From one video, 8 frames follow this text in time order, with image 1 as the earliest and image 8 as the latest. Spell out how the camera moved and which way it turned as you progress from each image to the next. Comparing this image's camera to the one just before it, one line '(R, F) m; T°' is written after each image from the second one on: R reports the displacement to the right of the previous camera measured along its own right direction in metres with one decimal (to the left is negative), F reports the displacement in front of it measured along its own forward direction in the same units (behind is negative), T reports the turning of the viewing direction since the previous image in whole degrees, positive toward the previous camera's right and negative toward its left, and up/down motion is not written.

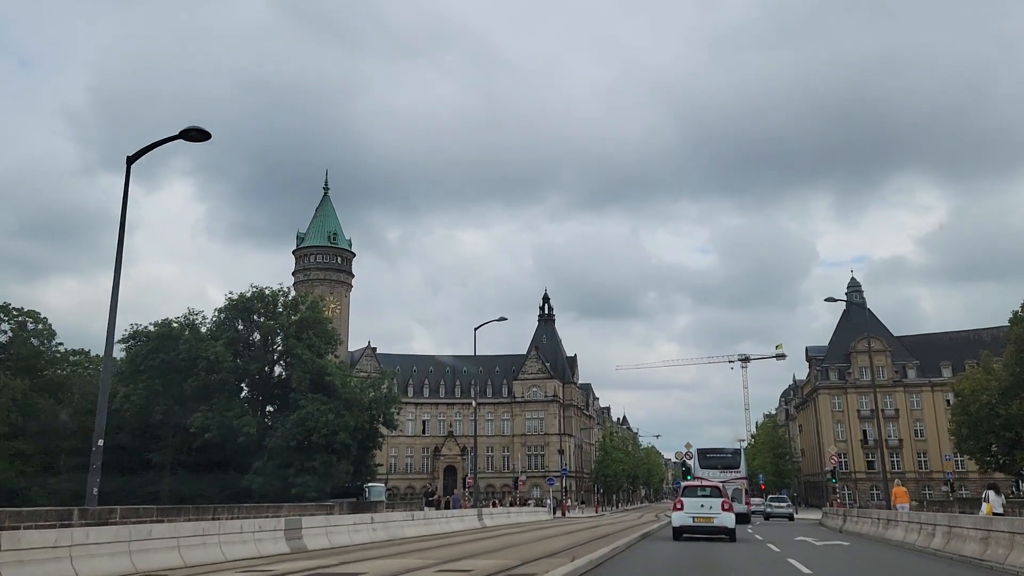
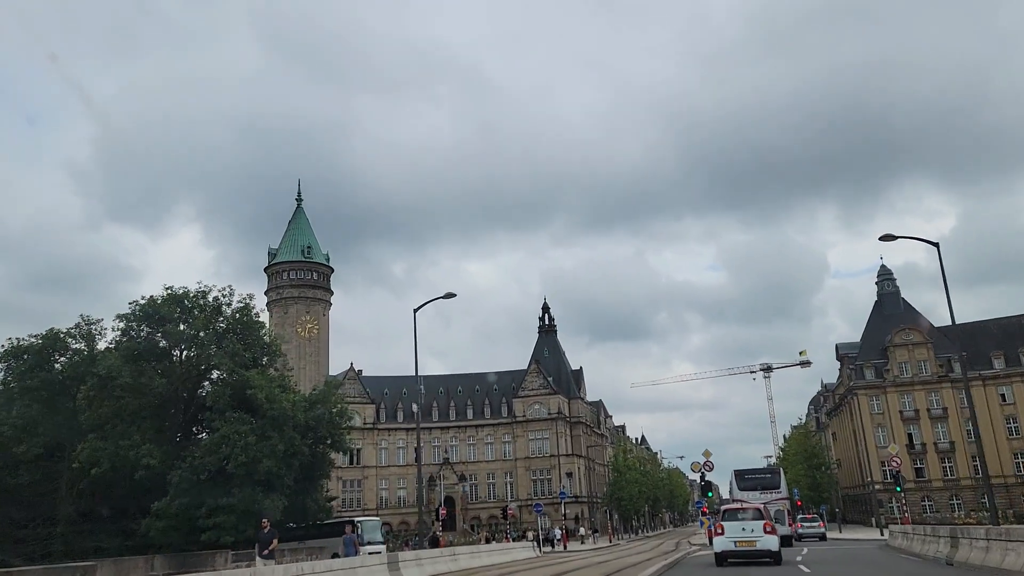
(+2.5, +11.2) m; -1°
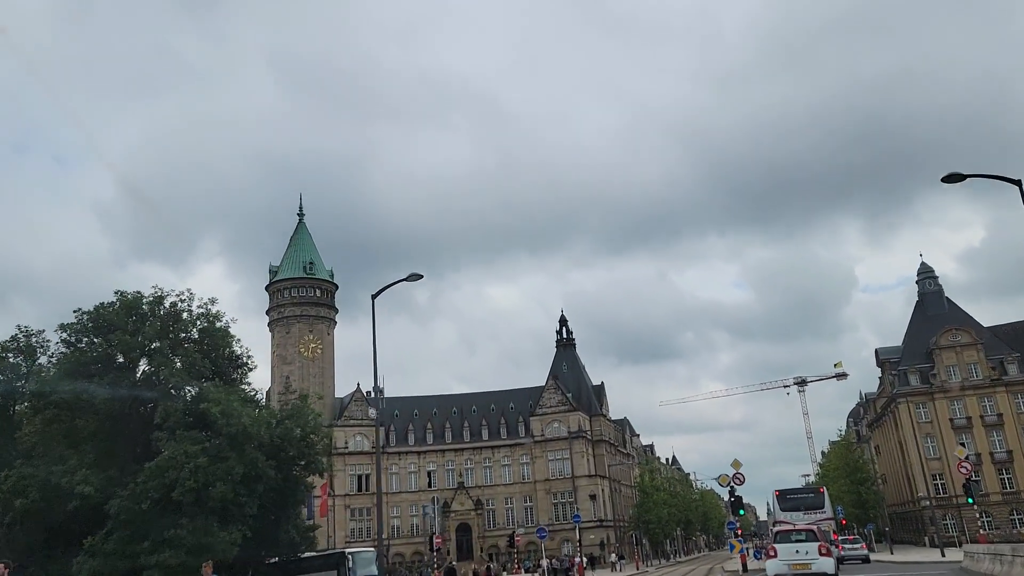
(+1.5, +6.2) m; -2°
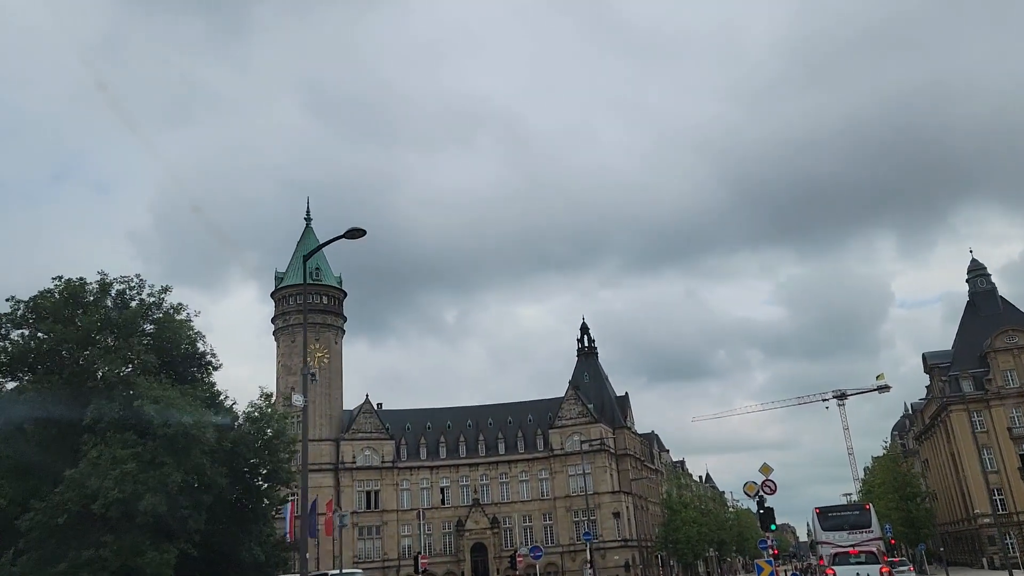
(+1.7, +5.9) m; -2°
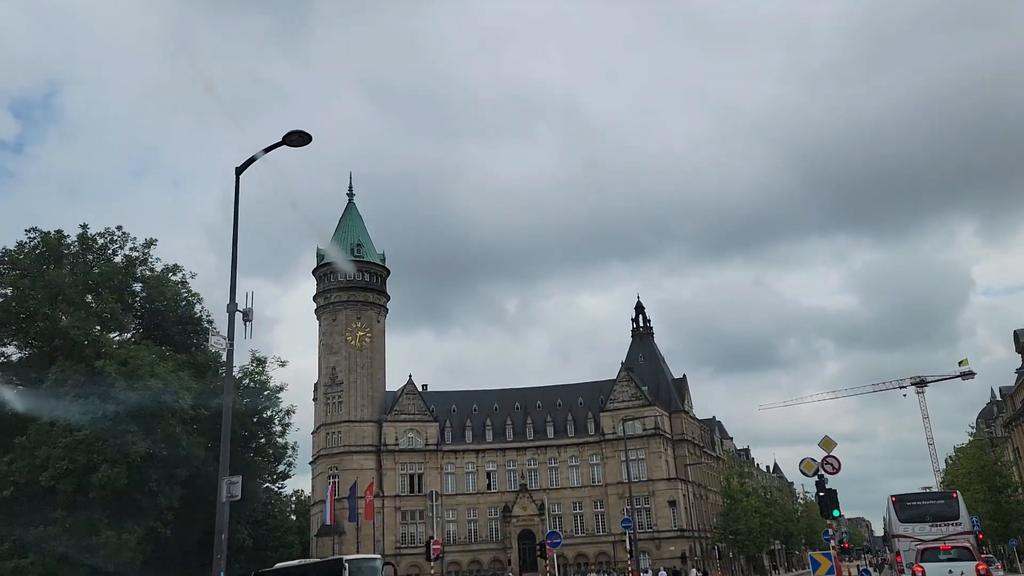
(+1.8, +4.9) m; -5°
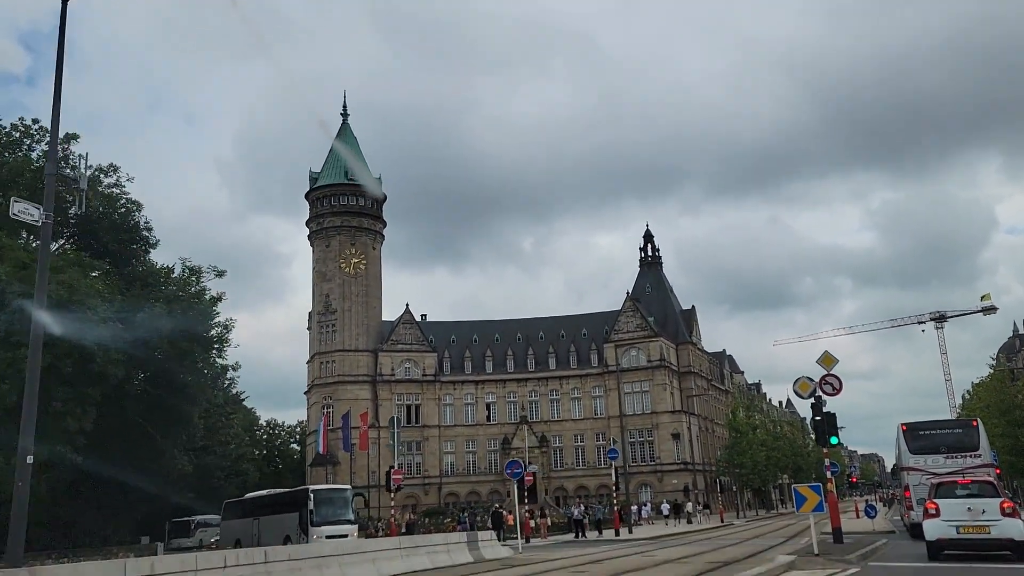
(+2.0, +3.9) m; -1°
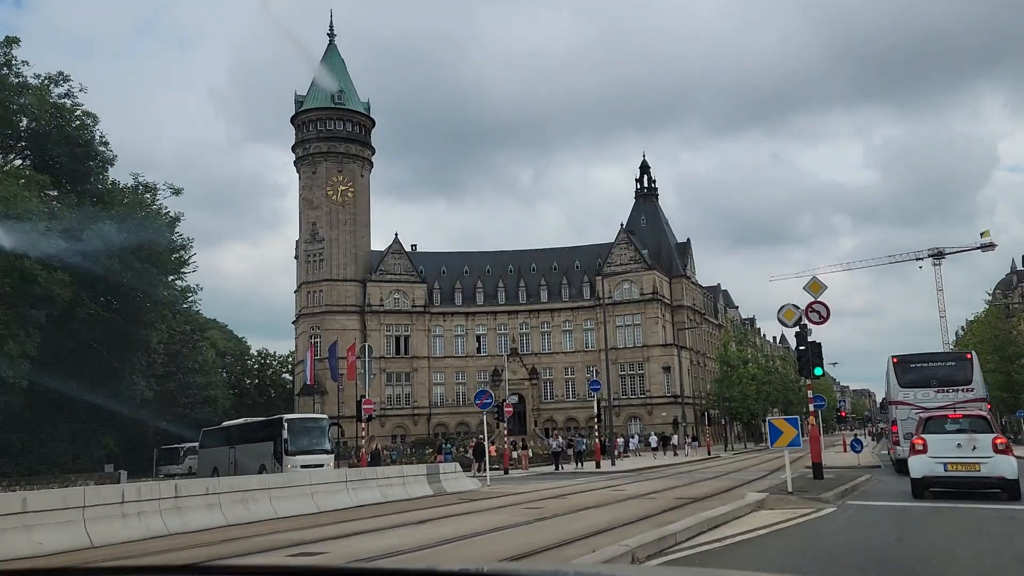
(+0.9, +1.6) m; 0°
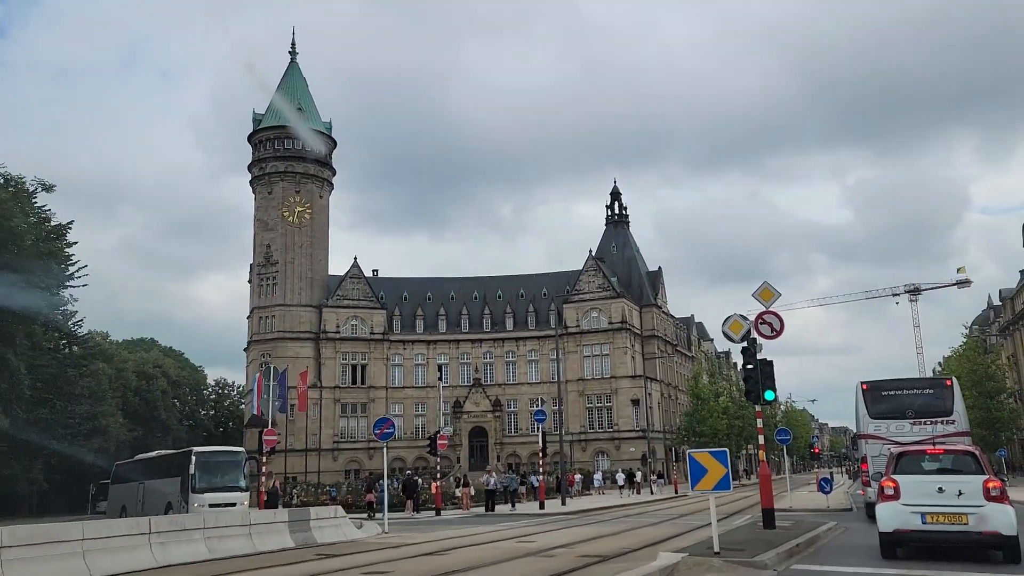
(+1.9, +3.5) m; +1°
